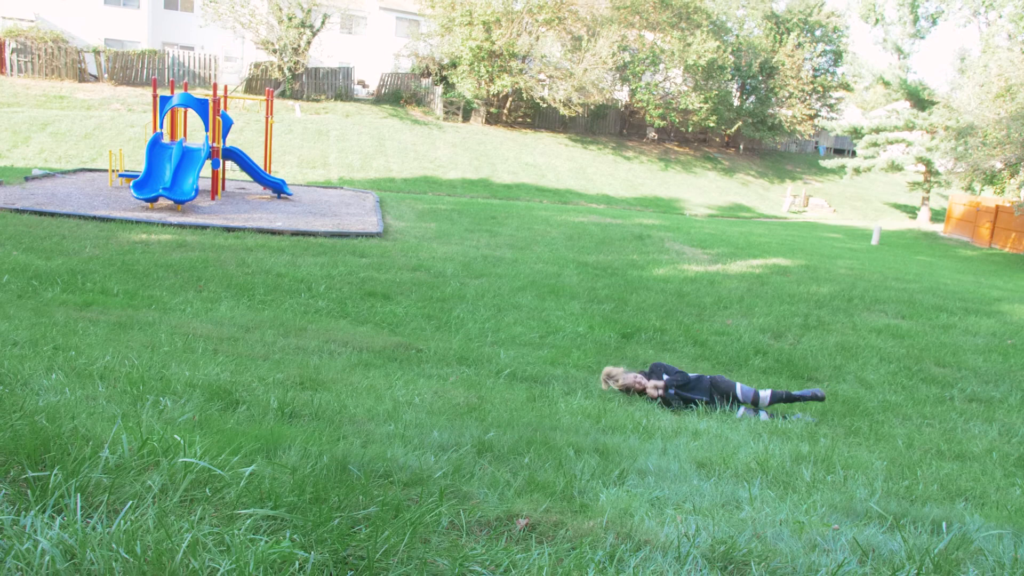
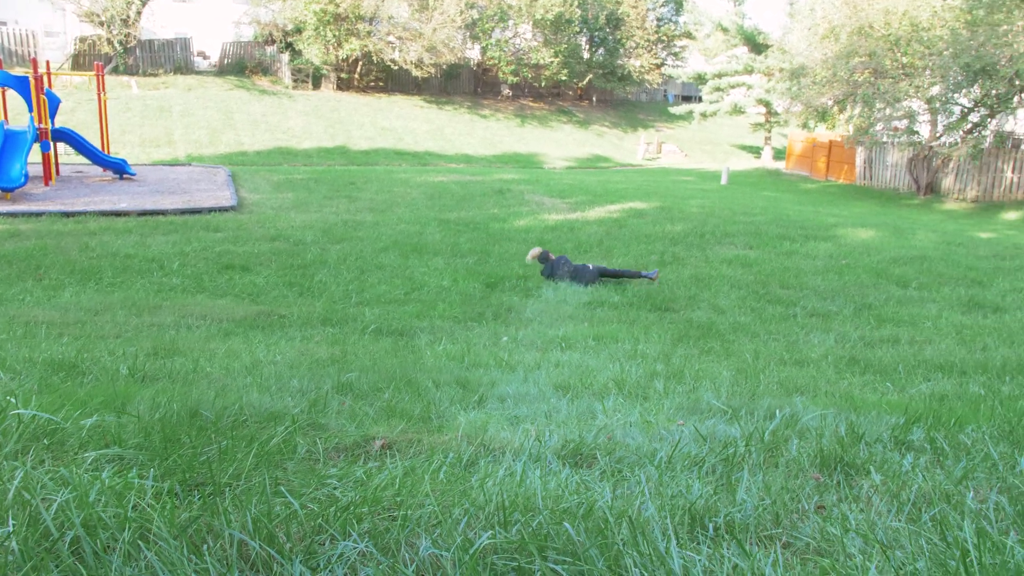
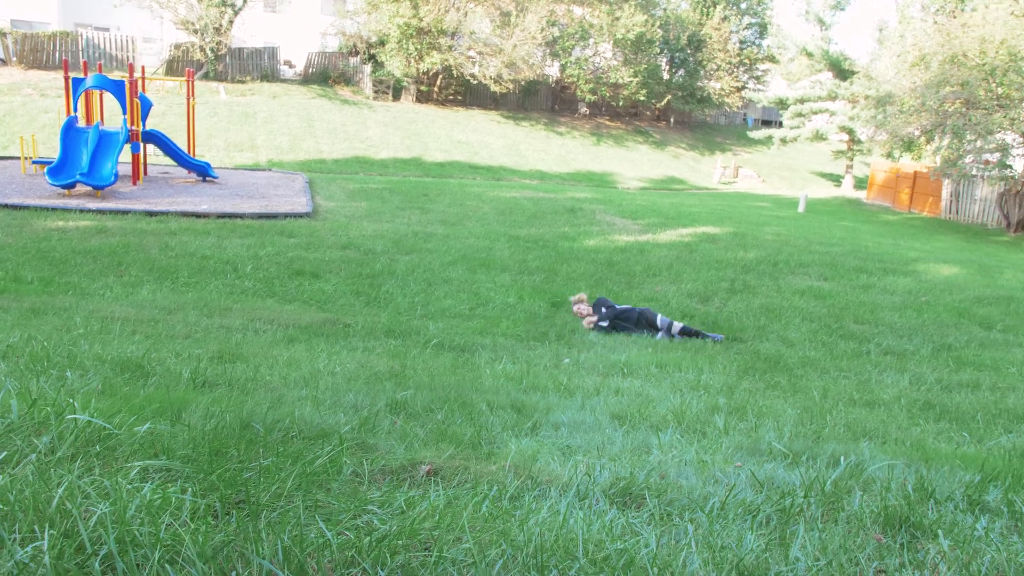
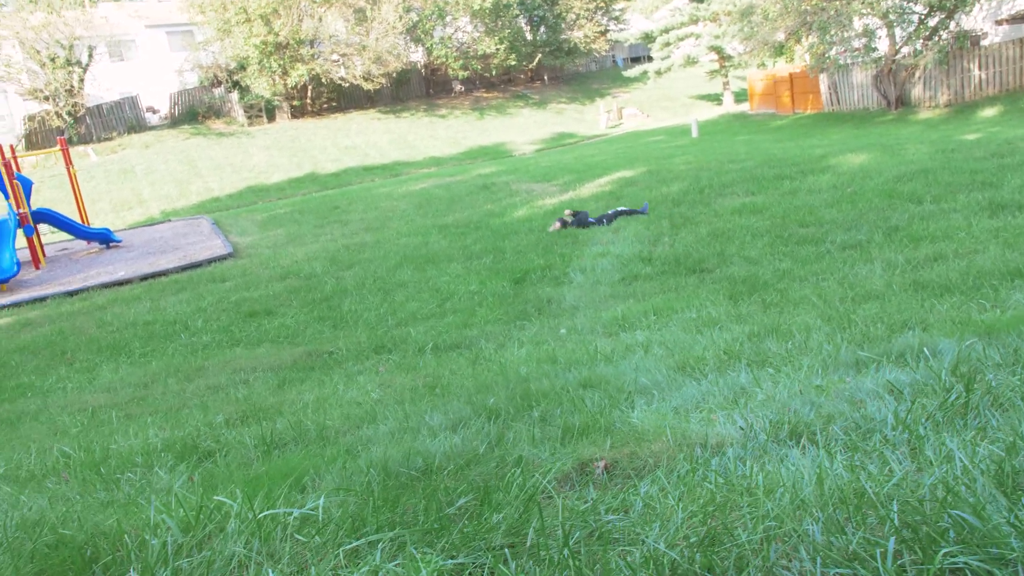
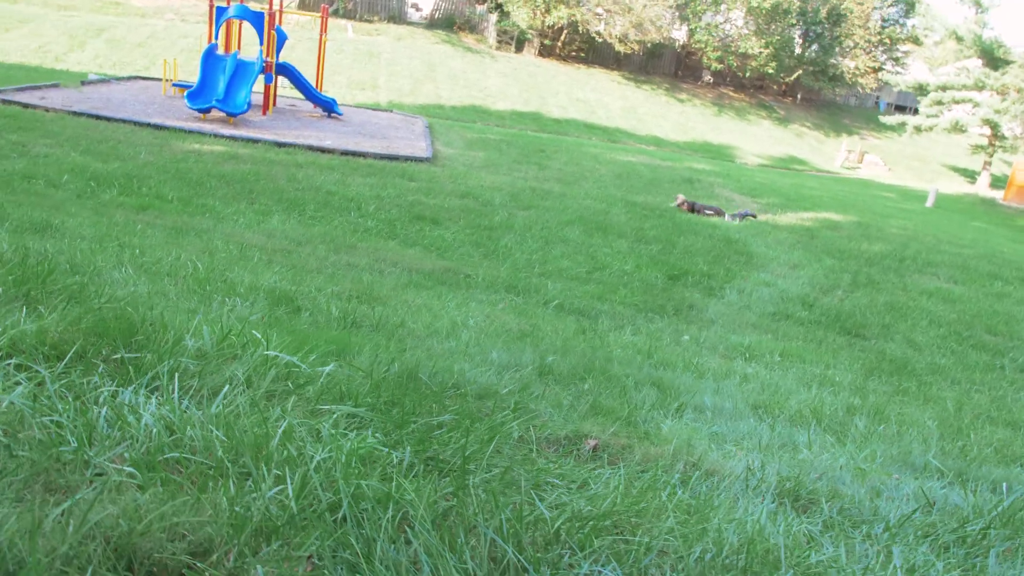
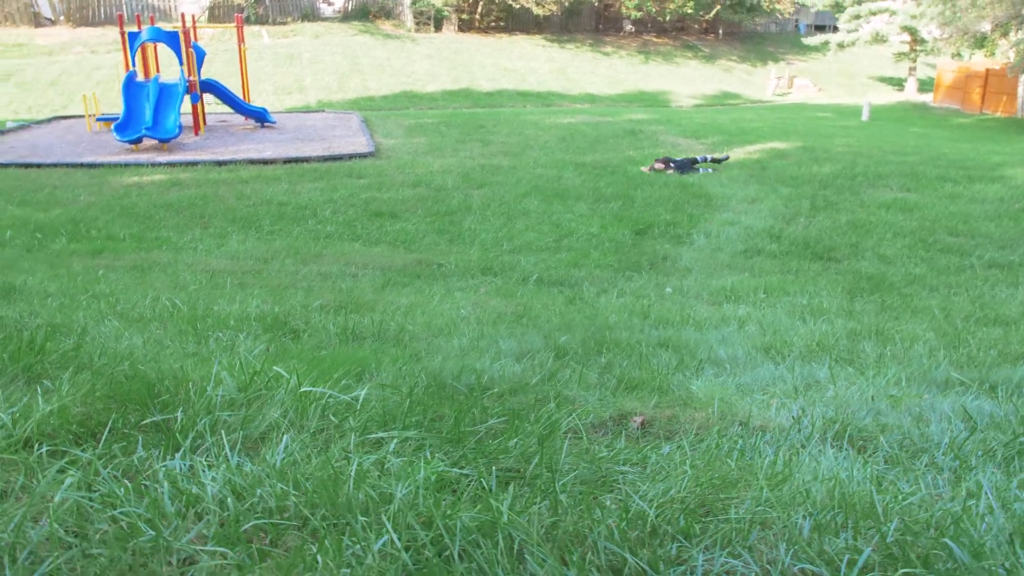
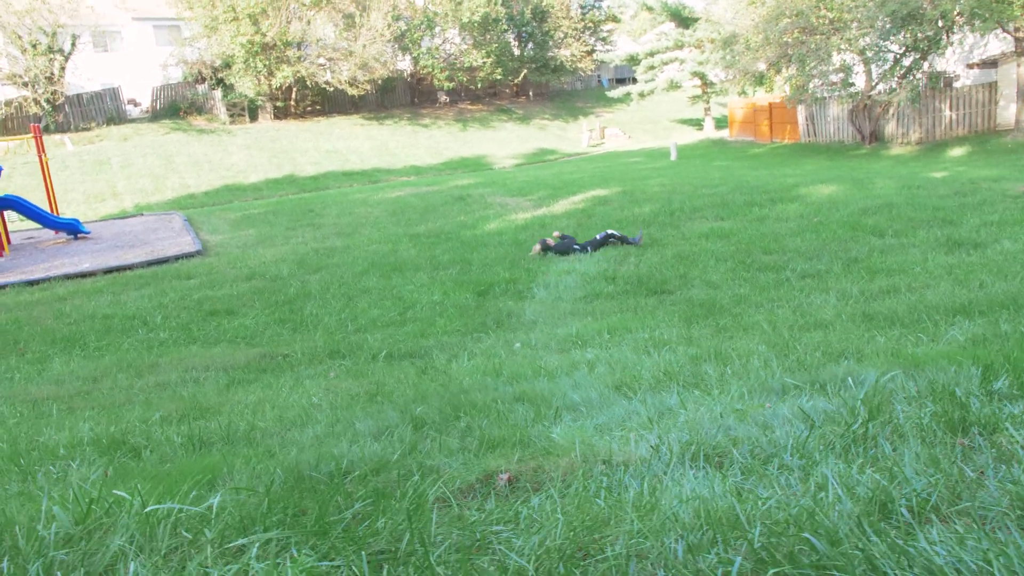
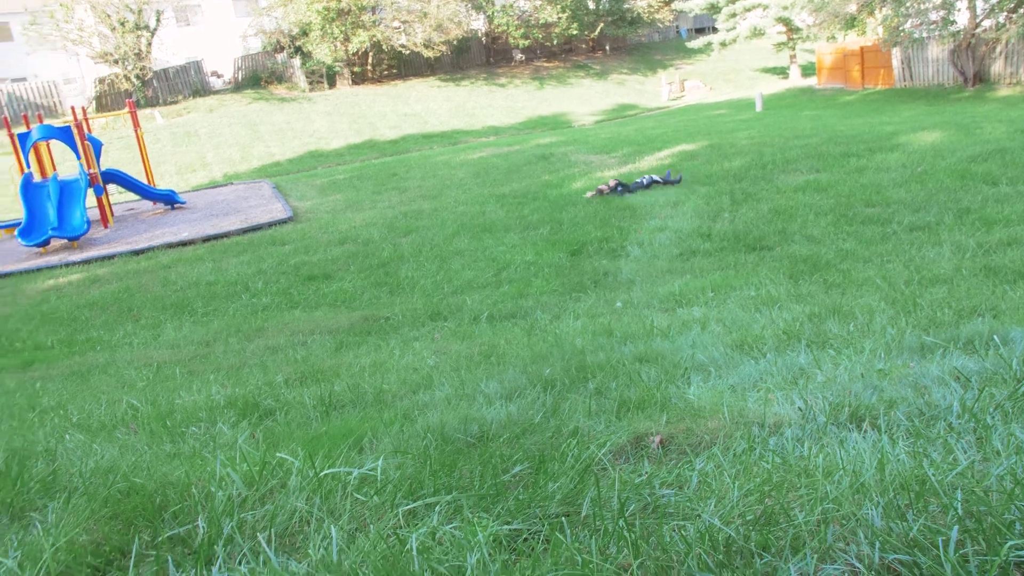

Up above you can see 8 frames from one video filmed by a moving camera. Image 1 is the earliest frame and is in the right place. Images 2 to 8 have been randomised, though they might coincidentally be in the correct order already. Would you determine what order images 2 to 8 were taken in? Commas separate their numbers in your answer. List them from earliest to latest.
3, 2, 7, 4, 8, 6, 5
